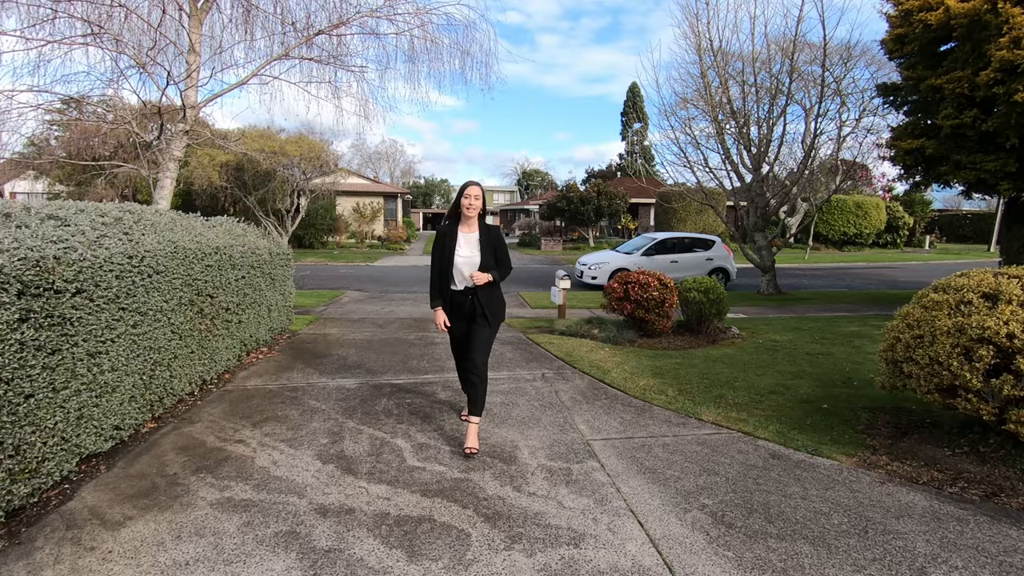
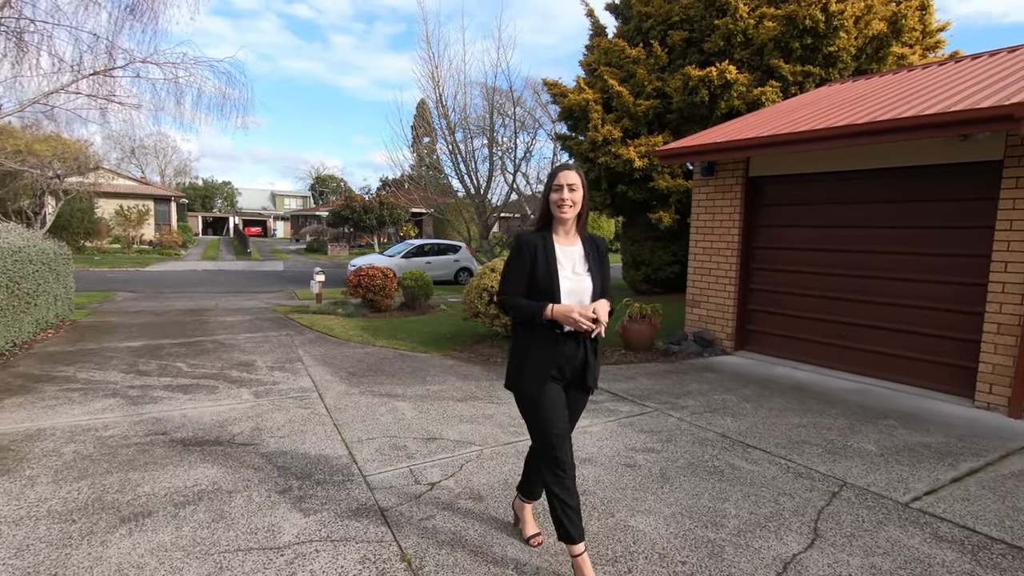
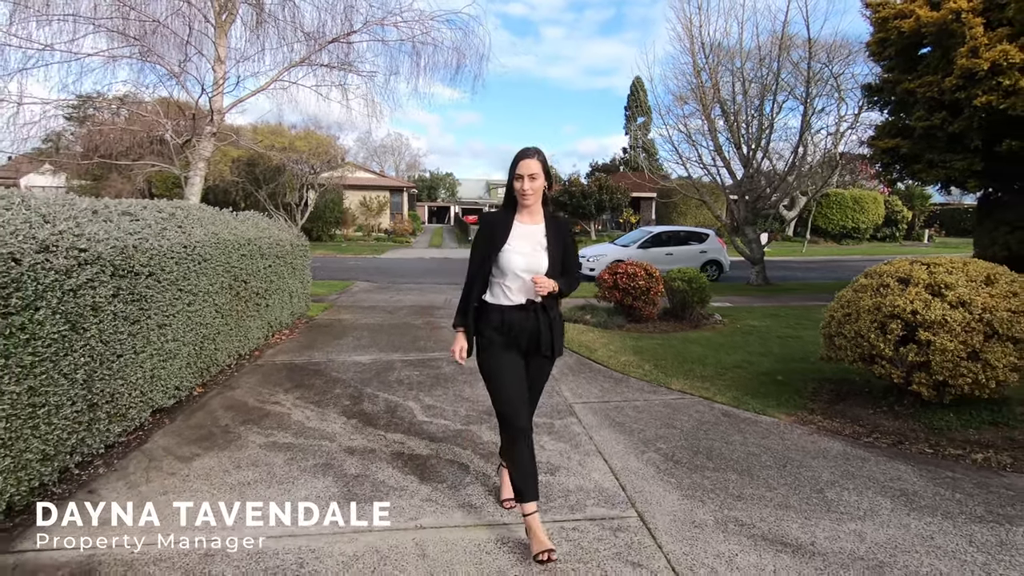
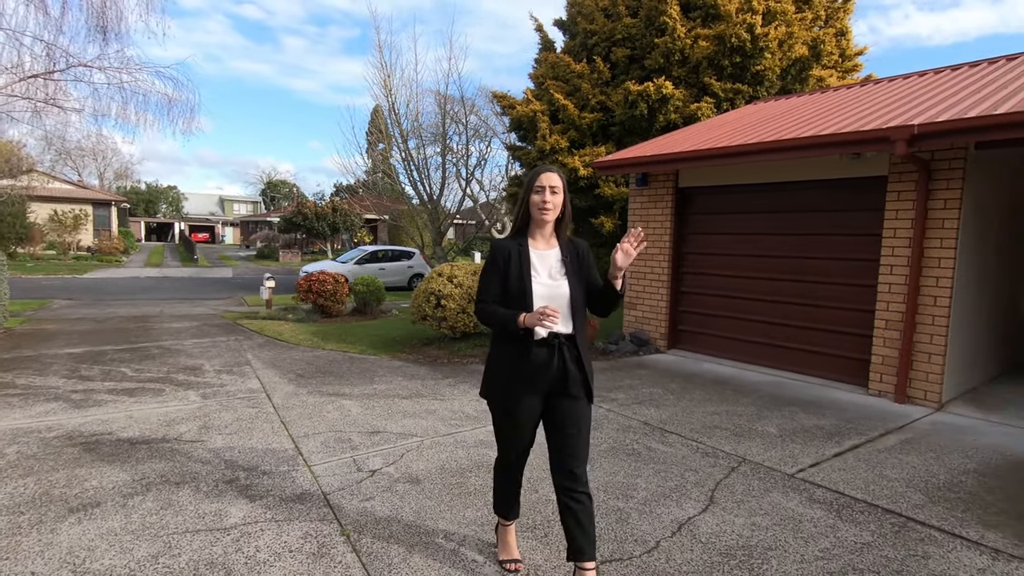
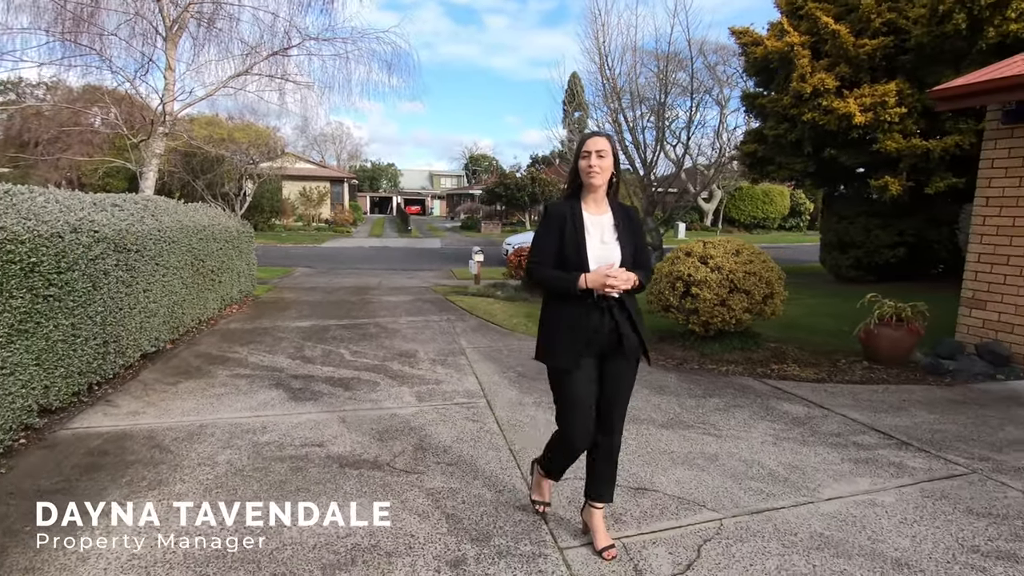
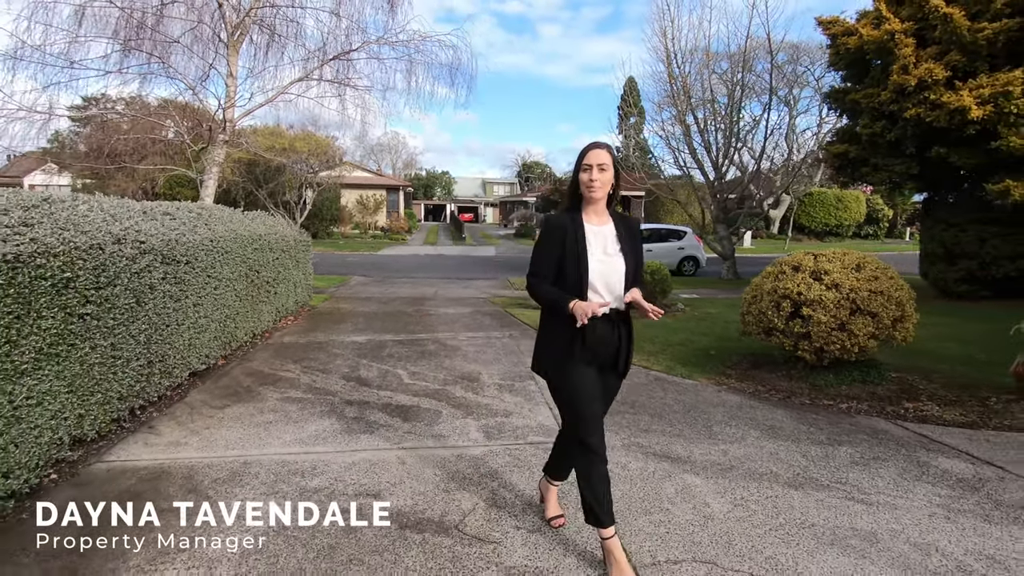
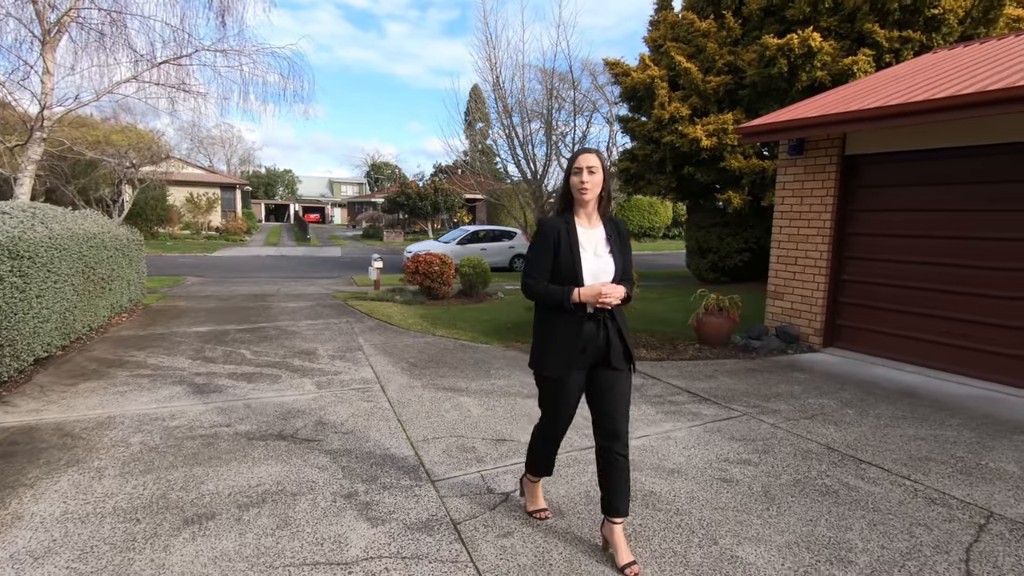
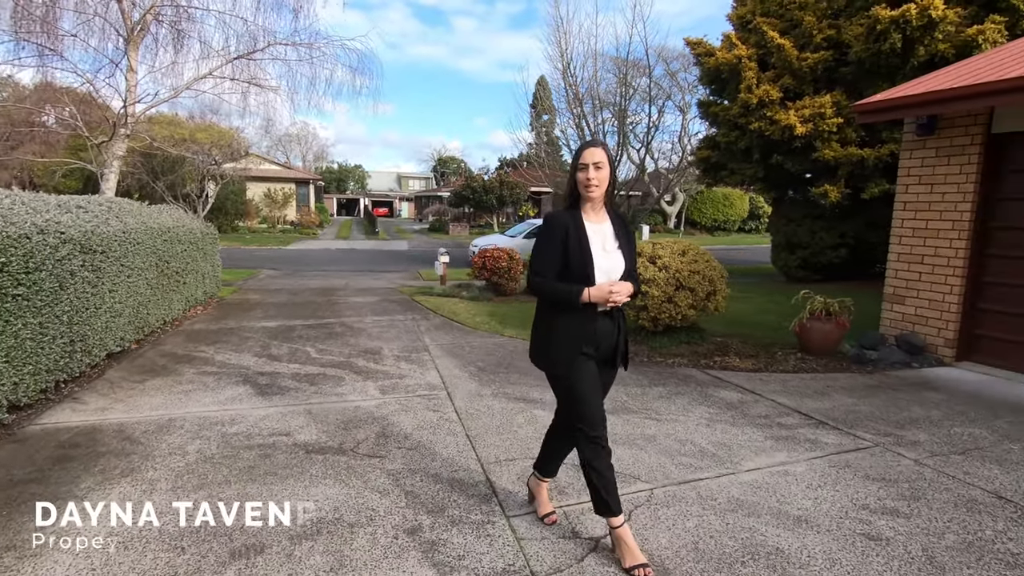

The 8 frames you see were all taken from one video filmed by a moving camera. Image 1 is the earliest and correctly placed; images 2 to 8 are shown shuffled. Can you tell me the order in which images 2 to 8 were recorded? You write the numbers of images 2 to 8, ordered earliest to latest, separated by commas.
3, 6, 5, 8, 7, 2, 4
